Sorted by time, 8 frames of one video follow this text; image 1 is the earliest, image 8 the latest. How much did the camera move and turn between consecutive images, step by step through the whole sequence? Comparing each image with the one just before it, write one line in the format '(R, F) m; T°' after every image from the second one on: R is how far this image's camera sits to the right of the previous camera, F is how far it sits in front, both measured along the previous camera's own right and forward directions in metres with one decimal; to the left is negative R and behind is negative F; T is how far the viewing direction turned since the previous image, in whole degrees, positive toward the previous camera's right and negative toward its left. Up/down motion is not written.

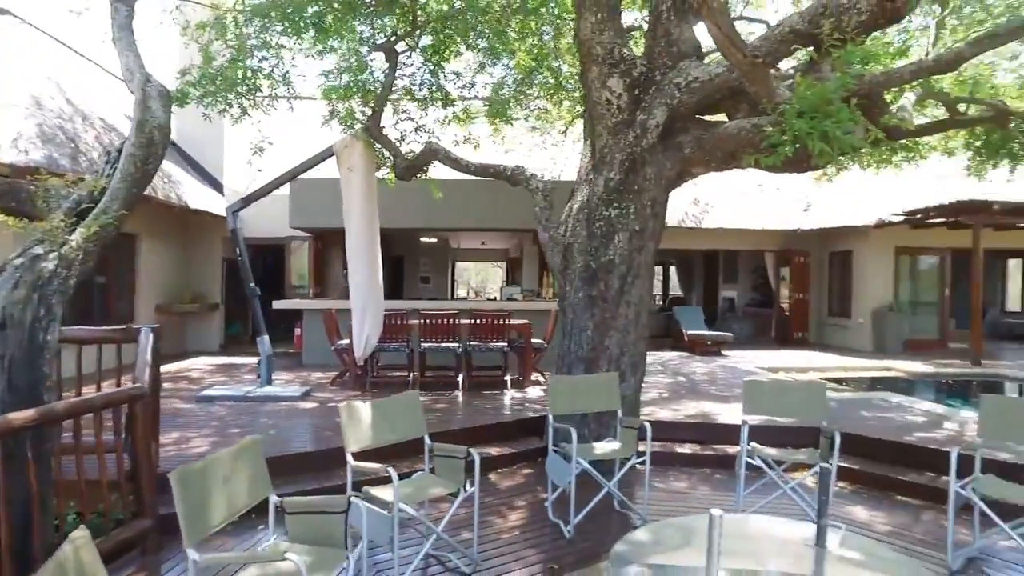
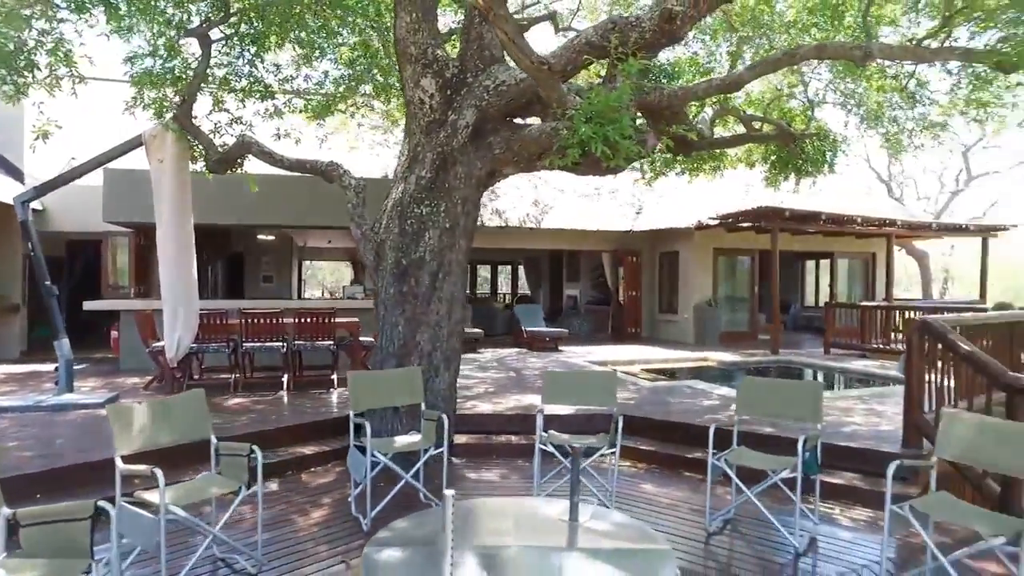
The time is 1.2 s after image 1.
(+0.4, -0.1) m; +11°
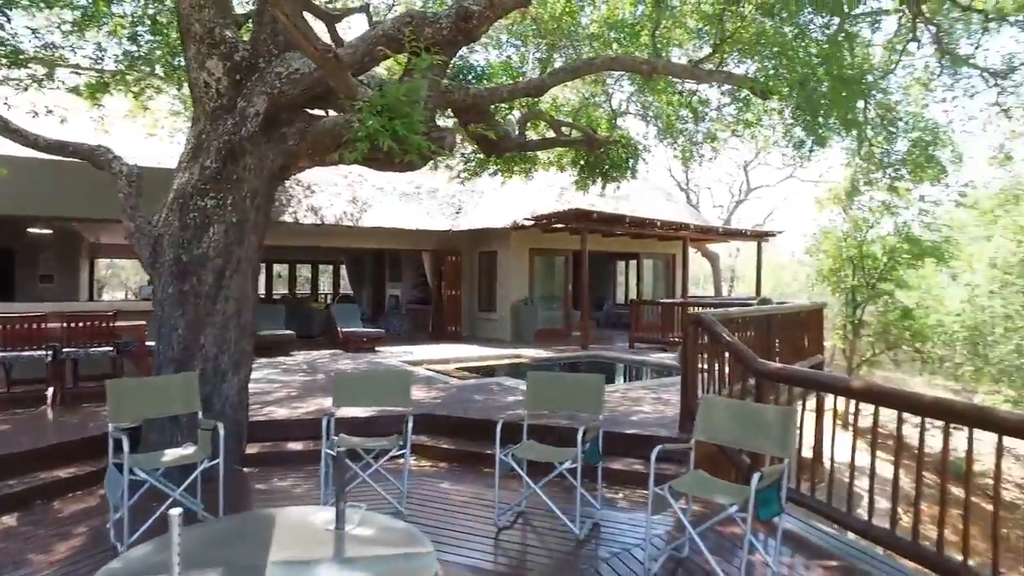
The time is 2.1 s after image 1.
(+0.2, 0.0) m; +14°
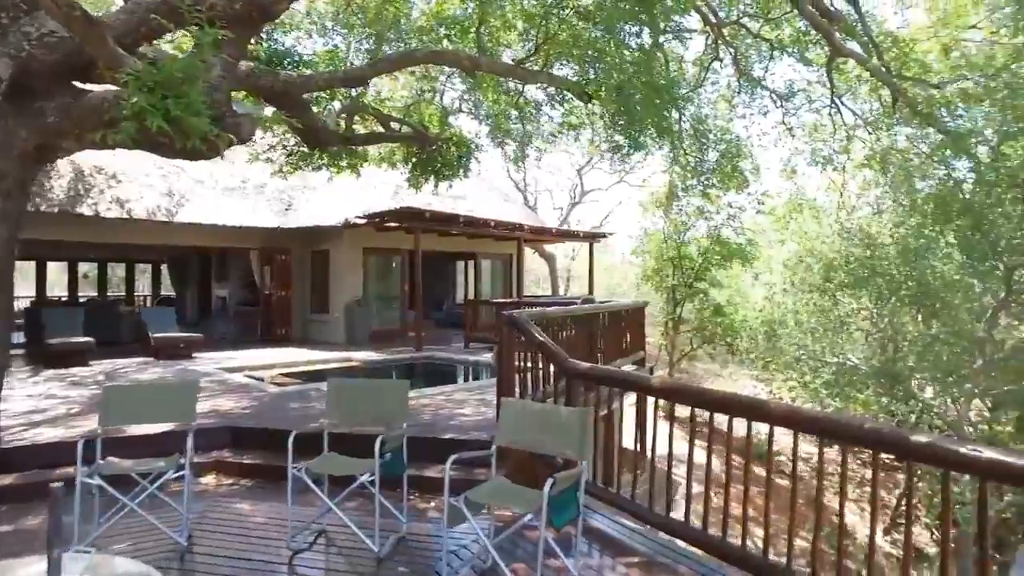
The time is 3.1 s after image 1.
(+0.3, +0.2) m; +13°
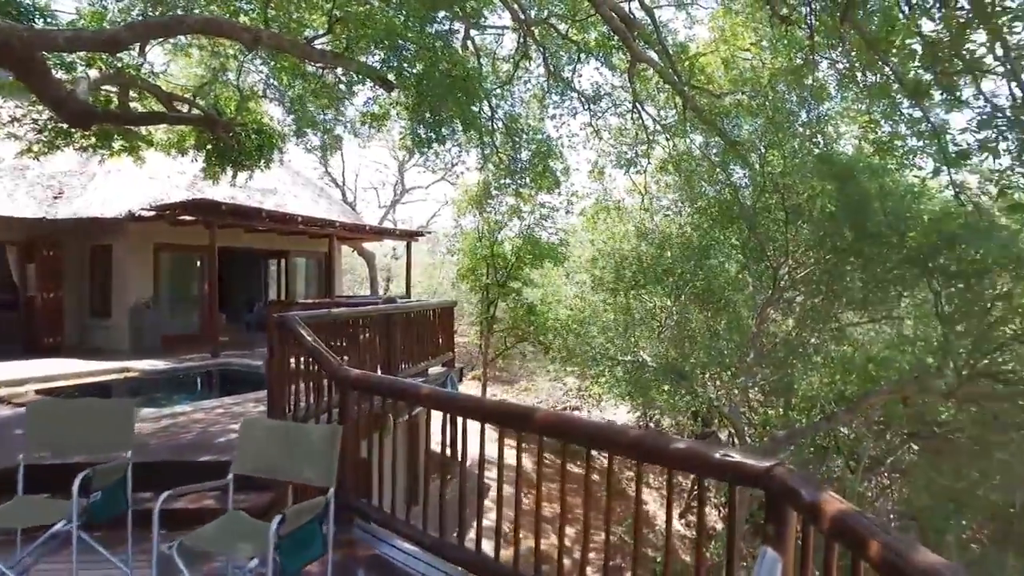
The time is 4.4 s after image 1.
(+0.4, +0.3) m; +14°
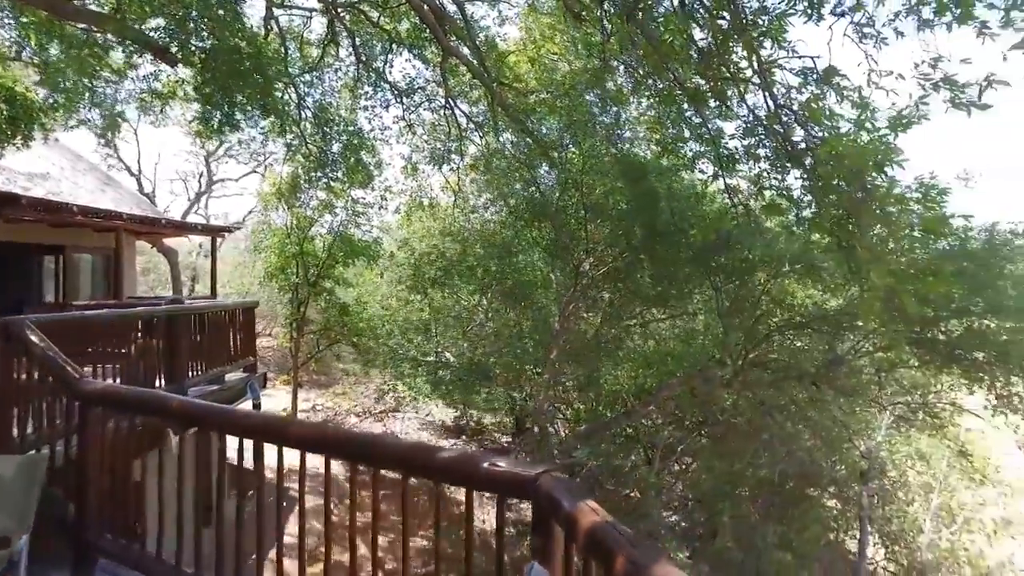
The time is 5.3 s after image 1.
(+0.2, +0.2) m; +14°
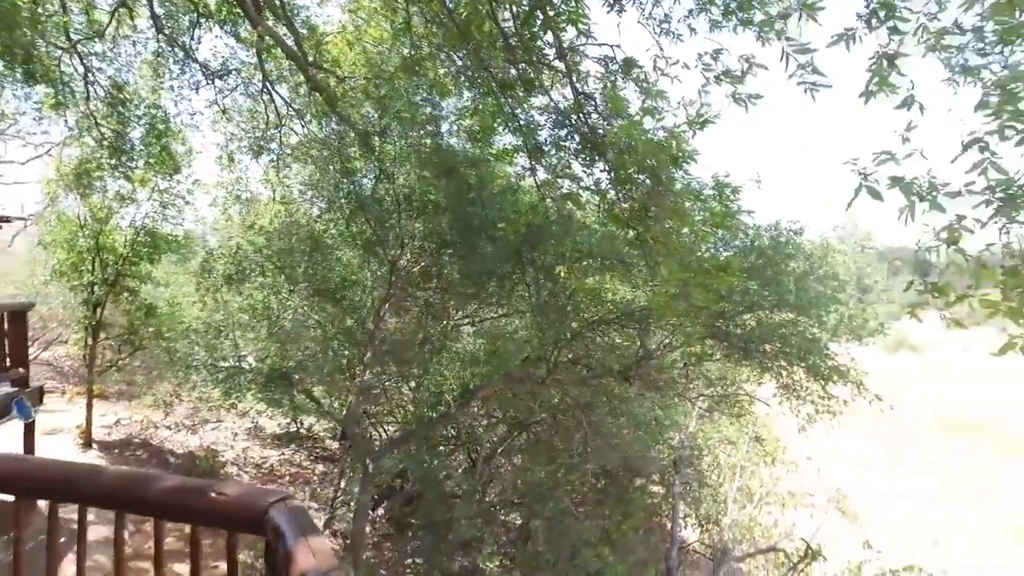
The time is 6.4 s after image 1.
(+0.3, +0.2) m; +12°
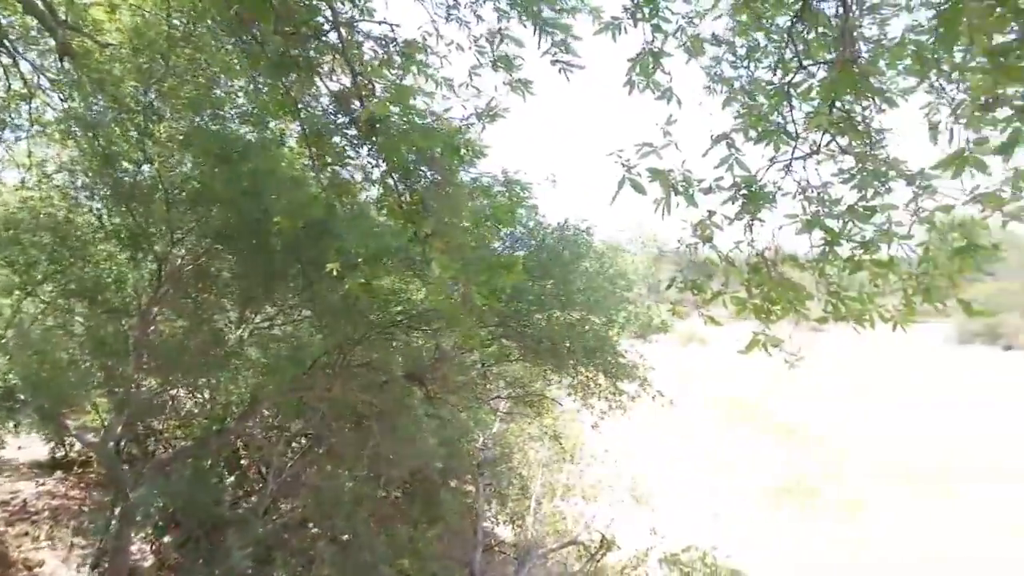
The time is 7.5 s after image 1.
(+0.2, +0.2) m; +15°
